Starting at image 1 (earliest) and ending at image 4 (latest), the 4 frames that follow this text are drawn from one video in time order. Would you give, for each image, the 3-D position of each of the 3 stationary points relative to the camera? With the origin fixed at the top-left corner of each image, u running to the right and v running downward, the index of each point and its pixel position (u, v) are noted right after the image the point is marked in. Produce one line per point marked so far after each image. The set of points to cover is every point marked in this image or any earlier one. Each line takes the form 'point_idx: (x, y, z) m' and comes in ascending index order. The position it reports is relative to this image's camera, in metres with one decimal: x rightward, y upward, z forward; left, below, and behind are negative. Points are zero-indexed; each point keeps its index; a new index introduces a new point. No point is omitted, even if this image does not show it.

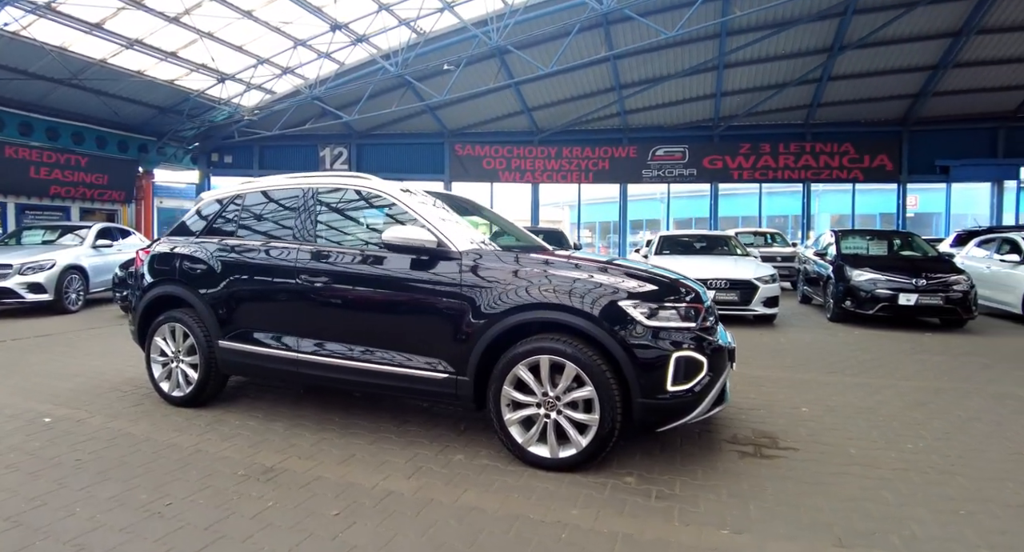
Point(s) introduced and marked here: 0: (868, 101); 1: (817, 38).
0: (+13.5, +6.7, +19.4) m
1: (+9.5, +7.5, +16.1) m
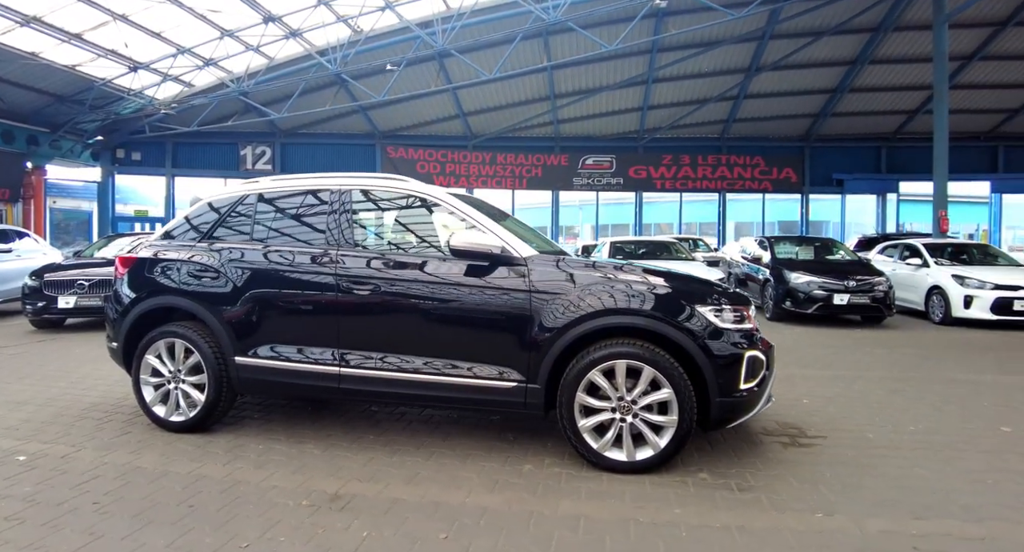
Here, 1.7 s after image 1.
0: (+11.0, +6.6, +21.4) m
1: (+7.6, +7.5, +17.5) m
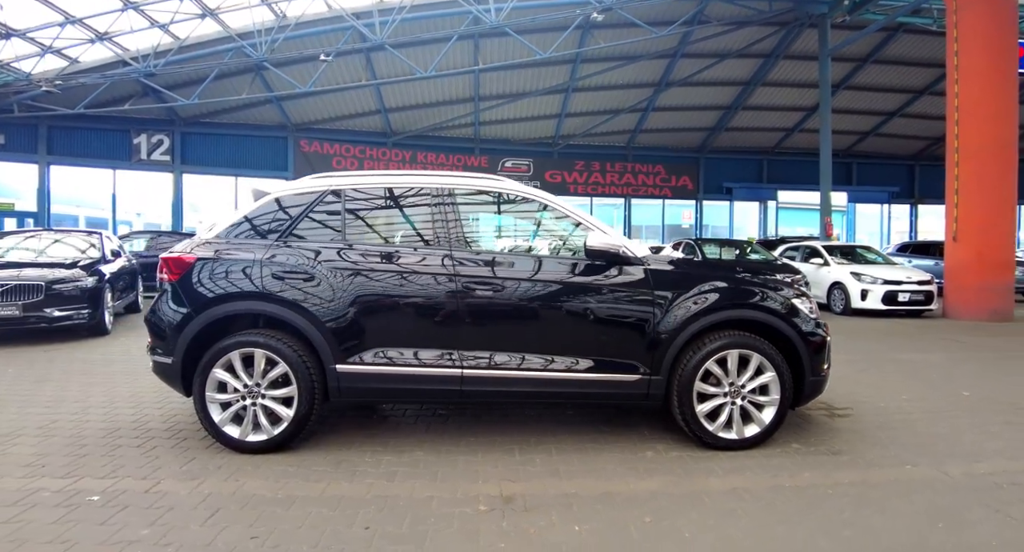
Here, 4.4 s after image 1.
0: (+7.6, +6.7, +23.5) m
1: (+5.2, +7.5, +19.0) m
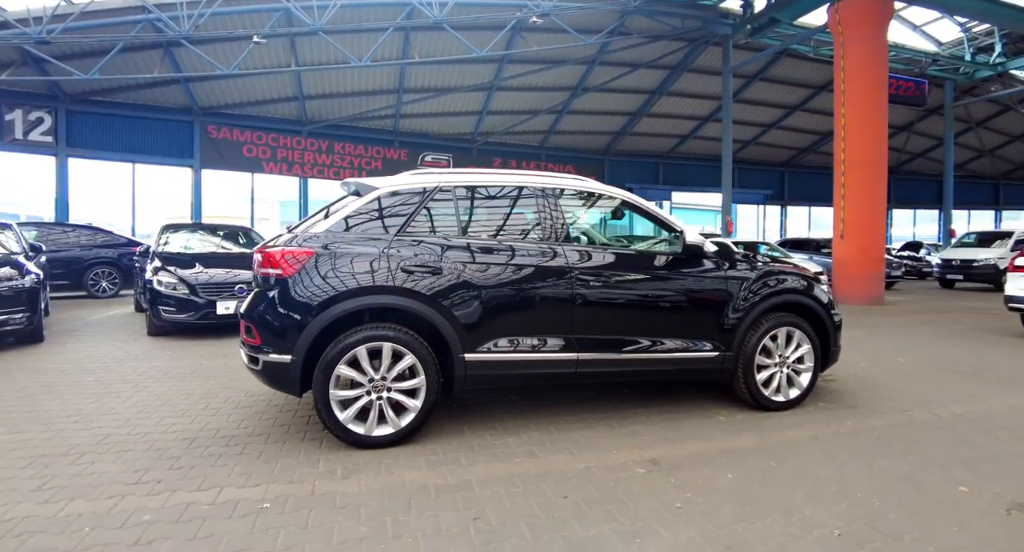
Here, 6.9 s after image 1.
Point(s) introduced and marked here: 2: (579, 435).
0: (+3.9, +7.0, +25.0) m
1: (+2.5, +7.7, +20.0) m
2: (+0.4, -1.1, +3.6) m
